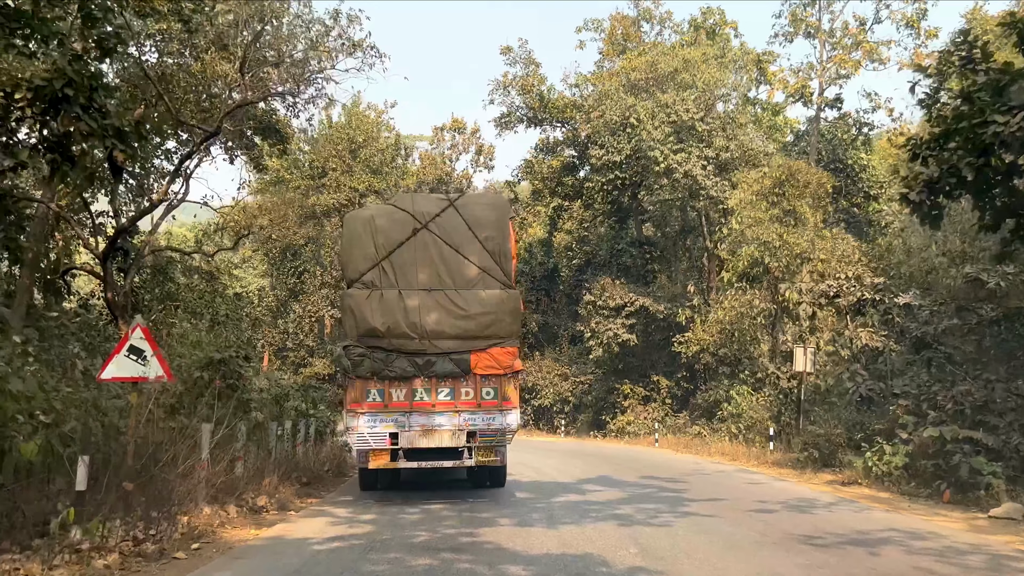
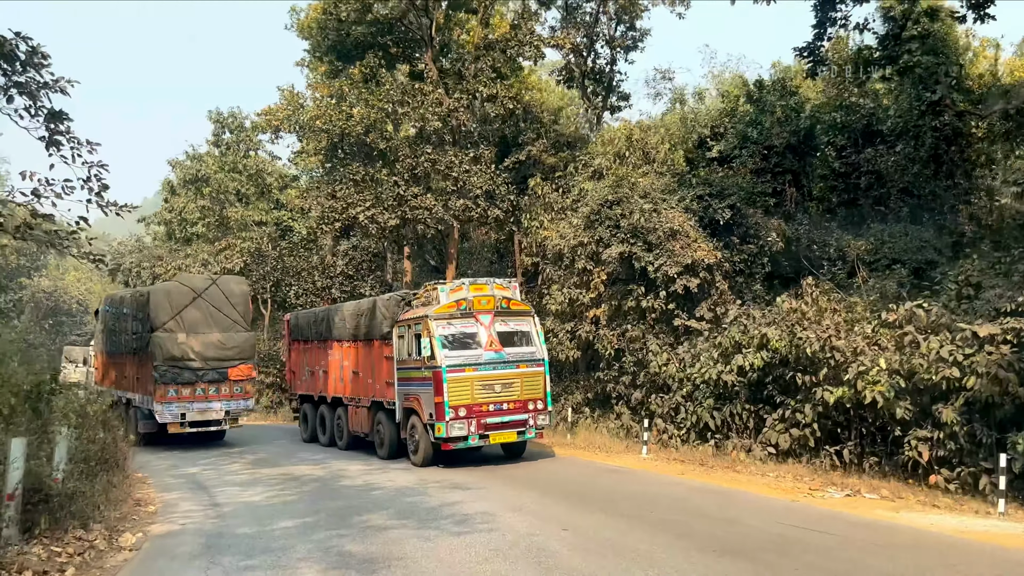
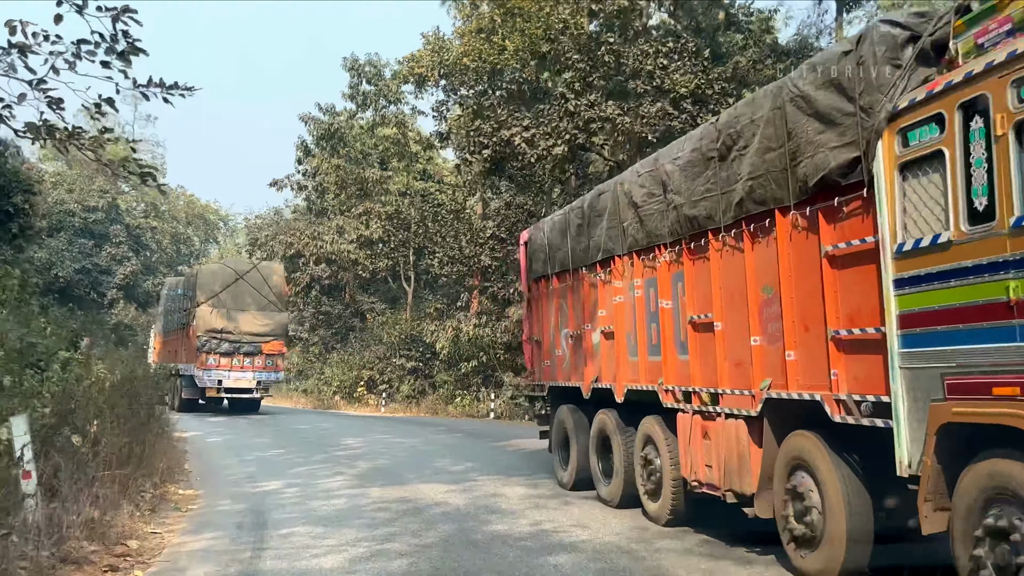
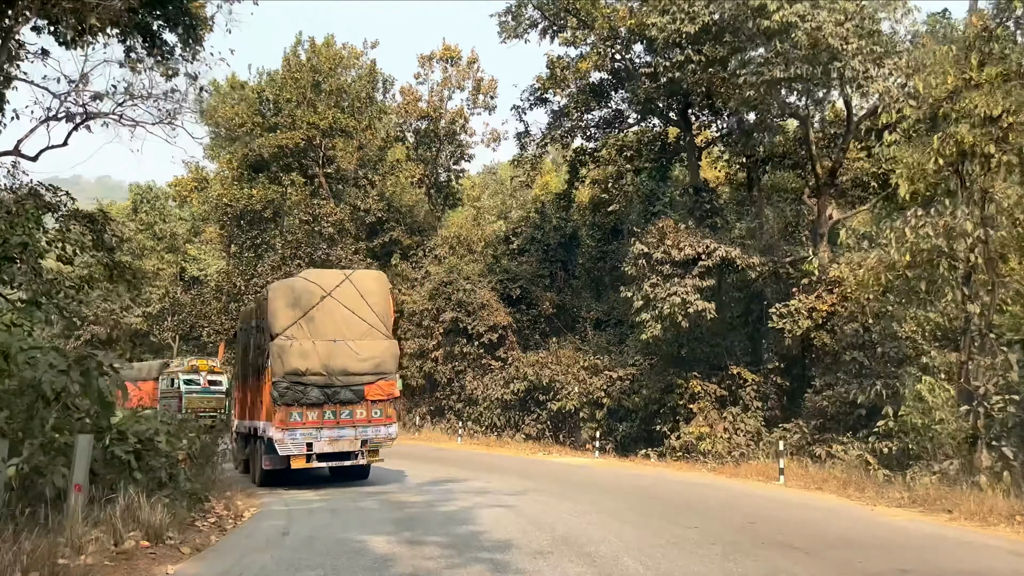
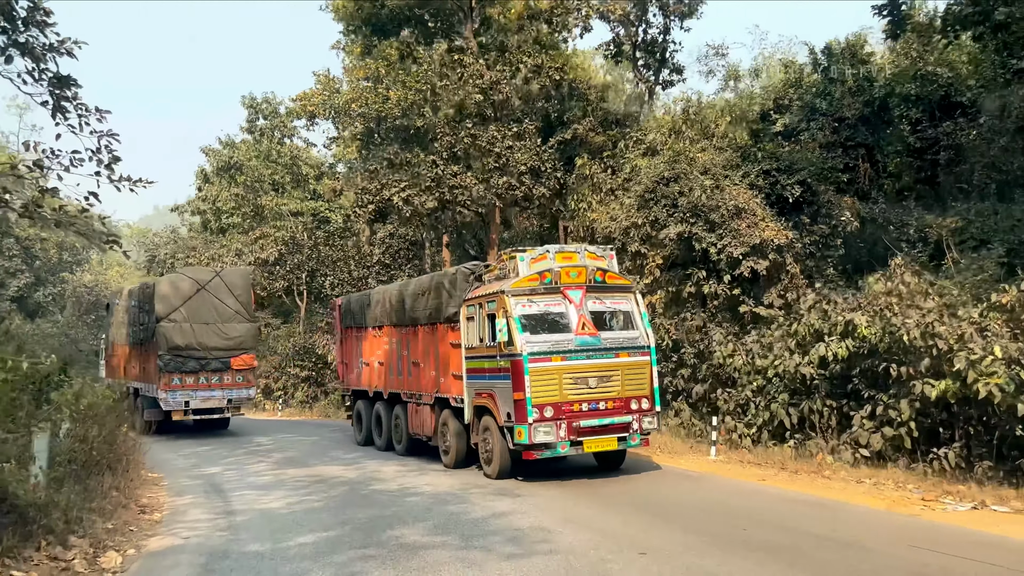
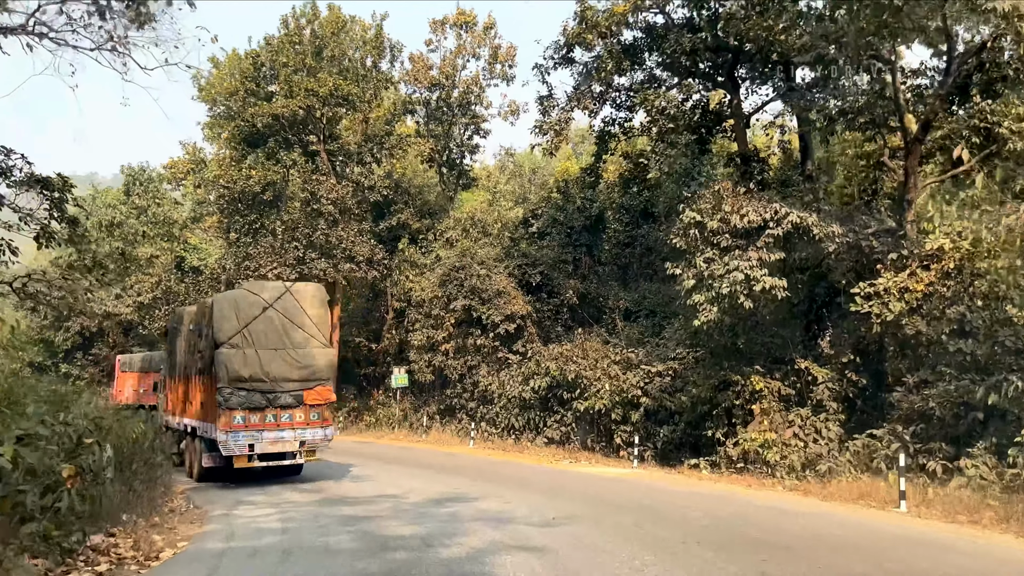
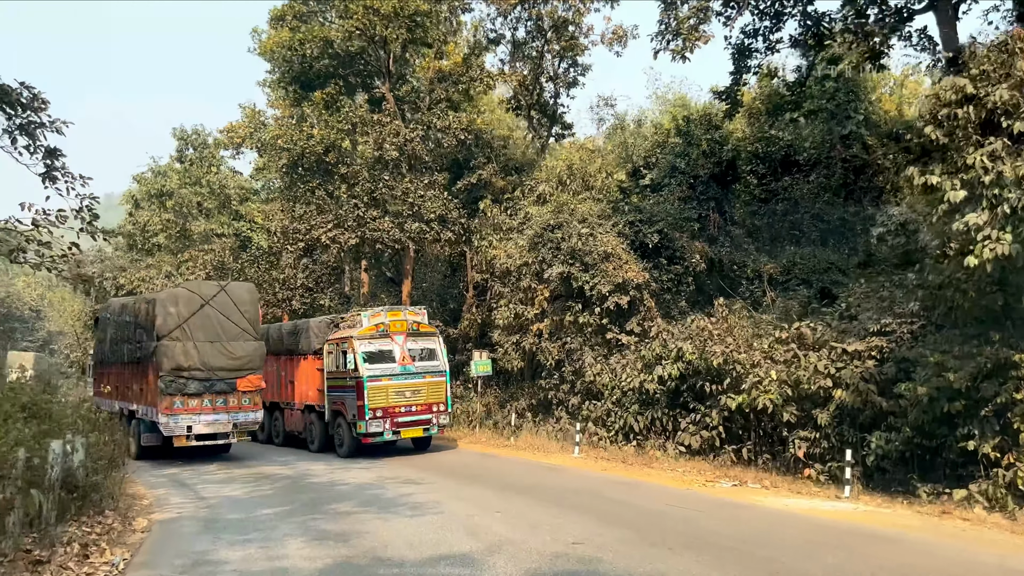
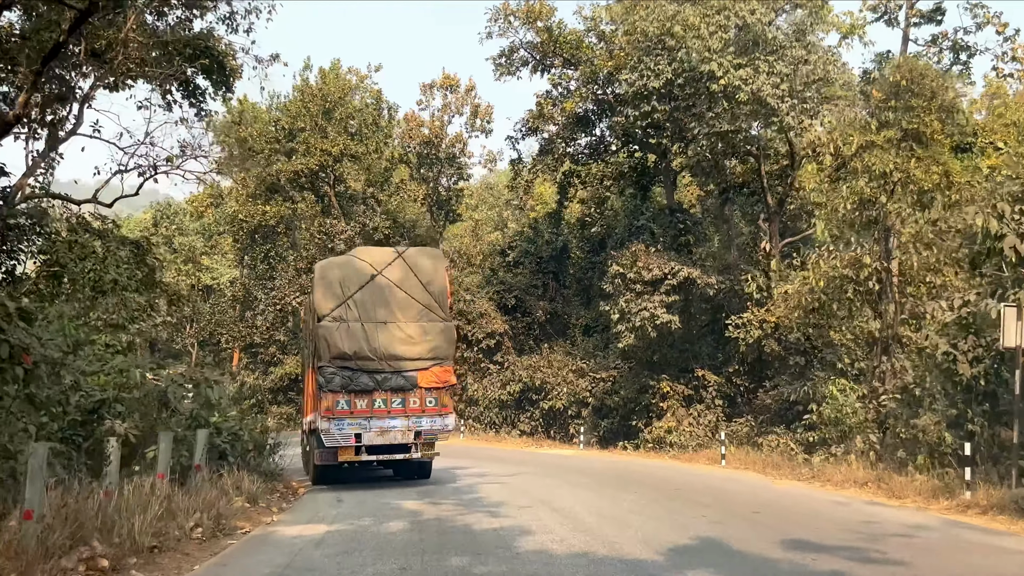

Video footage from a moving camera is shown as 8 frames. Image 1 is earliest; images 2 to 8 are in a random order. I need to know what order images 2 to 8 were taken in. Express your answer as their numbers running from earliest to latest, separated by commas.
8, 4, 6, 7, 2, 5, 3
